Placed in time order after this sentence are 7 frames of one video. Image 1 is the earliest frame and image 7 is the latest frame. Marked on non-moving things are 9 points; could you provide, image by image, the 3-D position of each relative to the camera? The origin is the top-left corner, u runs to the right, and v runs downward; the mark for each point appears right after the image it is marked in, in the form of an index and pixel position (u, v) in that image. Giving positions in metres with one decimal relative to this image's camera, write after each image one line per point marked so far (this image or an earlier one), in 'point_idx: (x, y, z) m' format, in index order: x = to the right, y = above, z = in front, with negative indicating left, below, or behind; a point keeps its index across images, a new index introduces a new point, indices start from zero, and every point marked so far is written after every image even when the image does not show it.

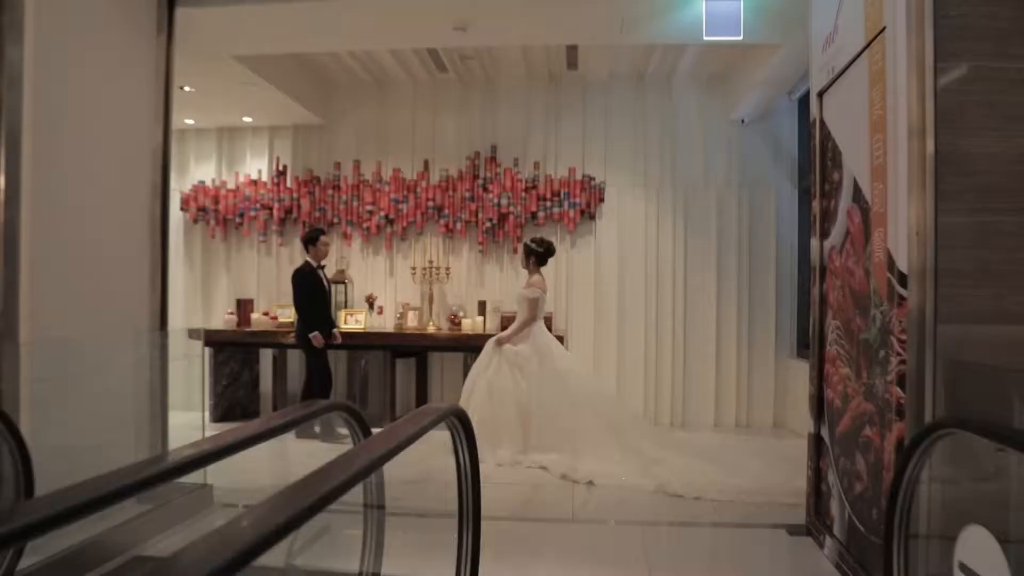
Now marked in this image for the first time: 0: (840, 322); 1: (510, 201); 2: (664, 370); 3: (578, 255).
0: (+1.2, -0.1, +2.8) m
1: (0.0, +0.6, +5.7) m
2: (+1.1, -0.6, +5.8) m
3: (+0.5, +0.2, +5.8) m
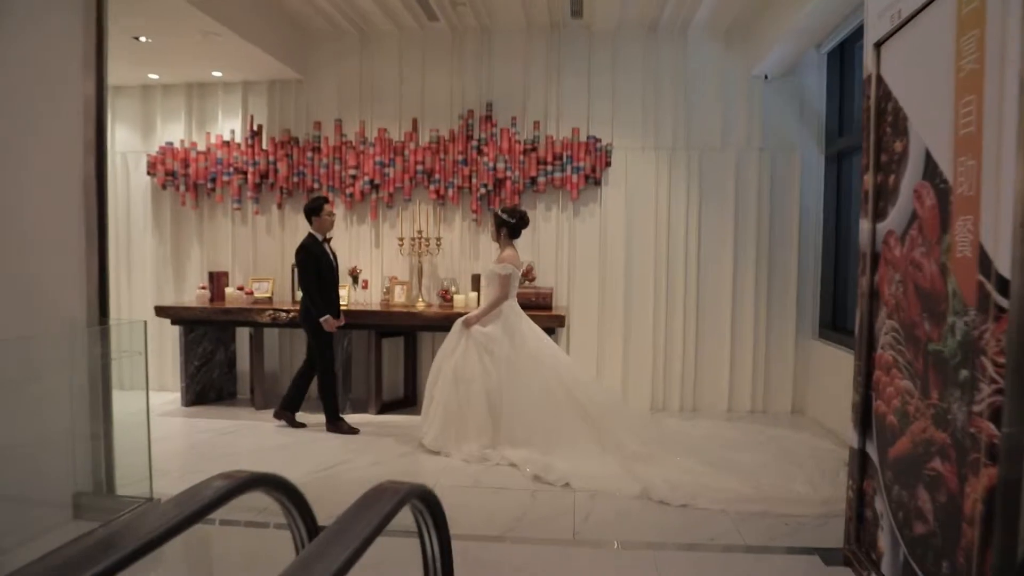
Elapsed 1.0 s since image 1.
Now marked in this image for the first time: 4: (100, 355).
0: (+1.1, -0.1, +2.3) m
1: (0.0, +0.8, +5.2) m
2: (+1.1, -0.4, +5.3) m
3: (+0.5, +0.4, +5.3) m
4: (-1.6, -0.3, +3.0) m
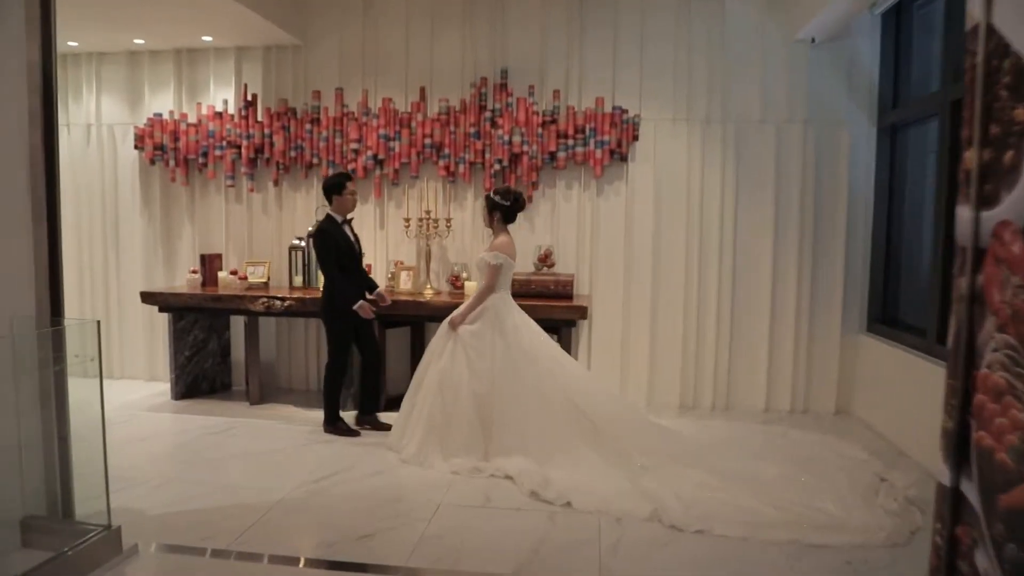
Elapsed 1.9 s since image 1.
0: (+1.2, -0.1, +1.8) m
1: (+0.1, +0.9, +4.7) m
2: (+1.2, -0.3, +4.8) m
3: (+0.6, +0.5, +4.8) m
4: (-1.5, -0.2, +2.6) m
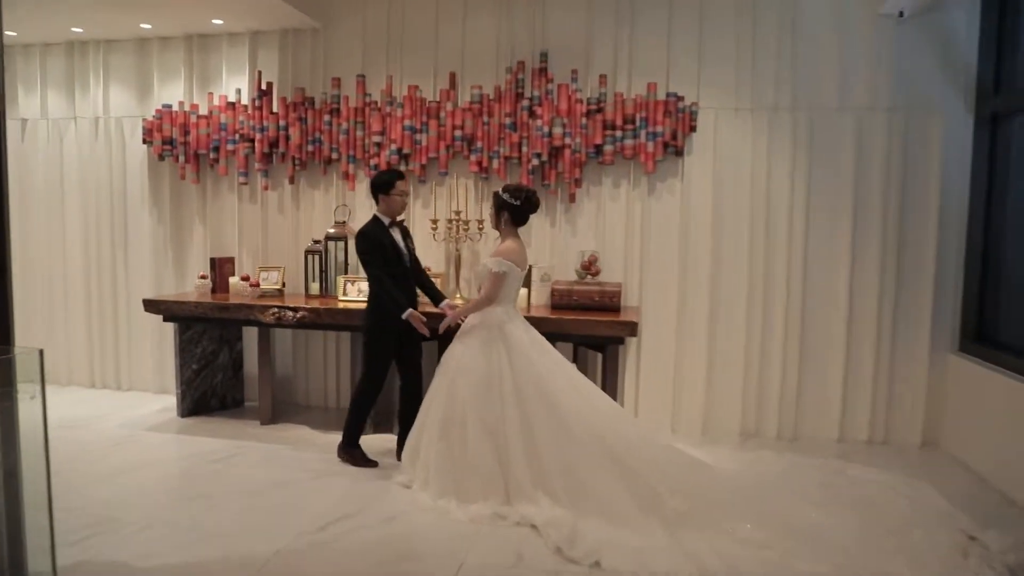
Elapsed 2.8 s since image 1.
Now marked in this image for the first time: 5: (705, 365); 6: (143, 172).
0: (+1.2, -0.2, +1.3) m
1: (+0.3, +0.9, +4.2) m
2: (+1.4, -0.4, +4.3) m
3: (+0.8, +0.5, +4.2) m
4: (-1.4, -0.3, +2.2) m
5: (+1.1, -0.4, +4.3) m
6: (-2.3, +0.7, +5.0) m
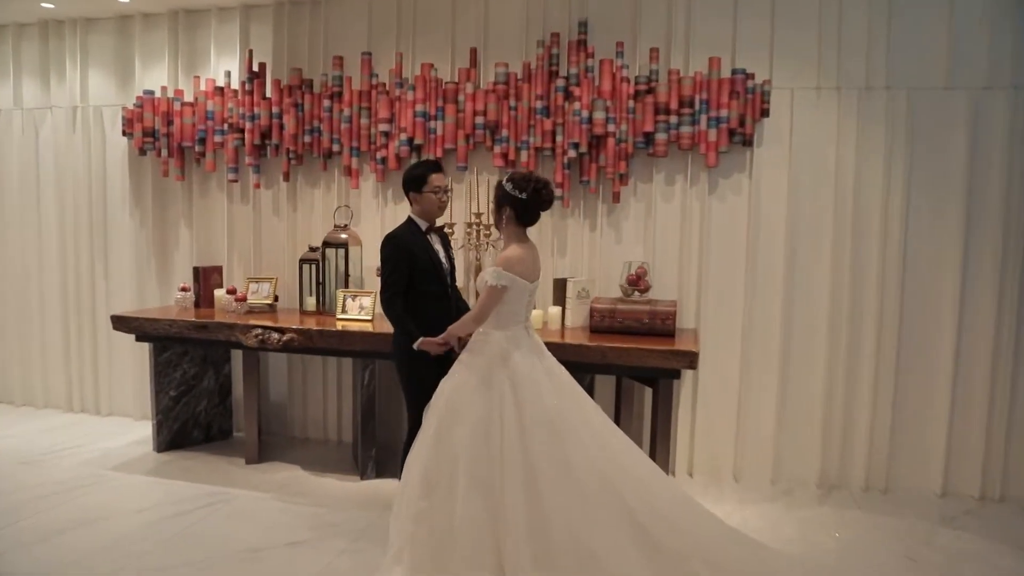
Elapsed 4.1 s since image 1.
0: (+1.3, -0.3, +0.5) m
1: (+0.4, +0.8, +3.5) m
2: (+1.5, -0.5, +3.5) m
3: (+0.9, +0.4, +3.5) m
4: (-1.4, -0.4, +1.5) m
5: (+1.2, -0.5, +3.5) m
6: (-2.2, +0.7, +4.4) m
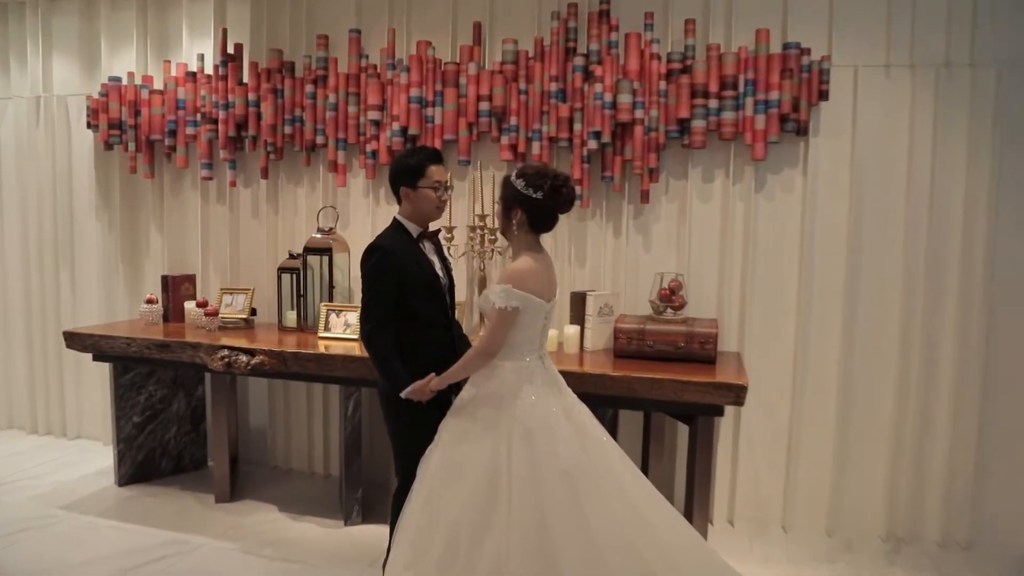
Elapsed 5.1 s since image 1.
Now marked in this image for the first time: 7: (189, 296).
0: (+1.2, -0.3, 0.0) m
1: (+0.5, +0.7, +2.9) m
2: (+1.6, -0.6, +2.9) m
3: (+1.0, +0.3, +3.0) m
4: (-1.4, -0.4, +1.0) m
5: (+1.2, -0.6, +3.0) m
6: (-2.1, +0.6, +3.9) m
7: (-1.5, 0.0, +3.5) m
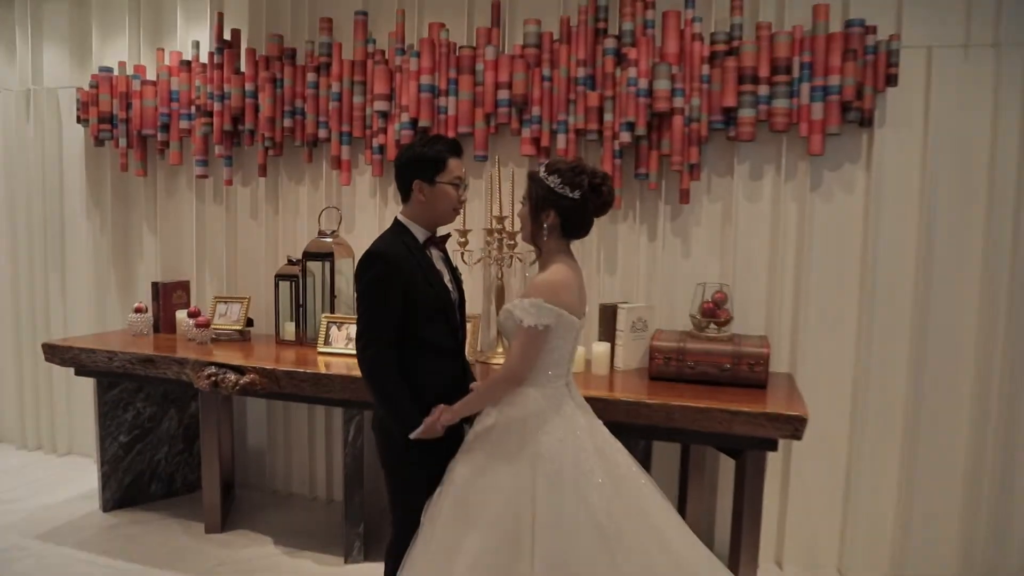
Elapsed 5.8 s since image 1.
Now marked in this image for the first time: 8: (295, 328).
0: (+1.2, -0.4, -0.4) m
1: (+0.5, +0.7, +2.6) m
2: (+1.6, -0.6, +2.5) m
3: (+1.0, +0.3, +2.6) m
4: (-1.4, -0.4, +0.7) m
5: (+1.3, -0.6, +2.6) m
6: (-2.0, +0.6, +3.6) m
7: (-1.4, -0.1, +3.3) m
8: (-0.8, -0.2, +3.0) m
